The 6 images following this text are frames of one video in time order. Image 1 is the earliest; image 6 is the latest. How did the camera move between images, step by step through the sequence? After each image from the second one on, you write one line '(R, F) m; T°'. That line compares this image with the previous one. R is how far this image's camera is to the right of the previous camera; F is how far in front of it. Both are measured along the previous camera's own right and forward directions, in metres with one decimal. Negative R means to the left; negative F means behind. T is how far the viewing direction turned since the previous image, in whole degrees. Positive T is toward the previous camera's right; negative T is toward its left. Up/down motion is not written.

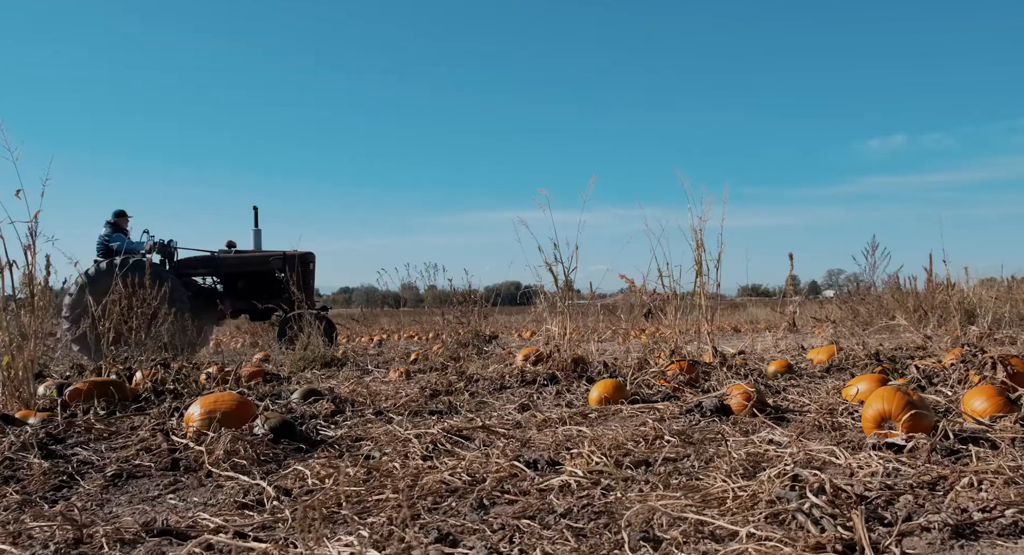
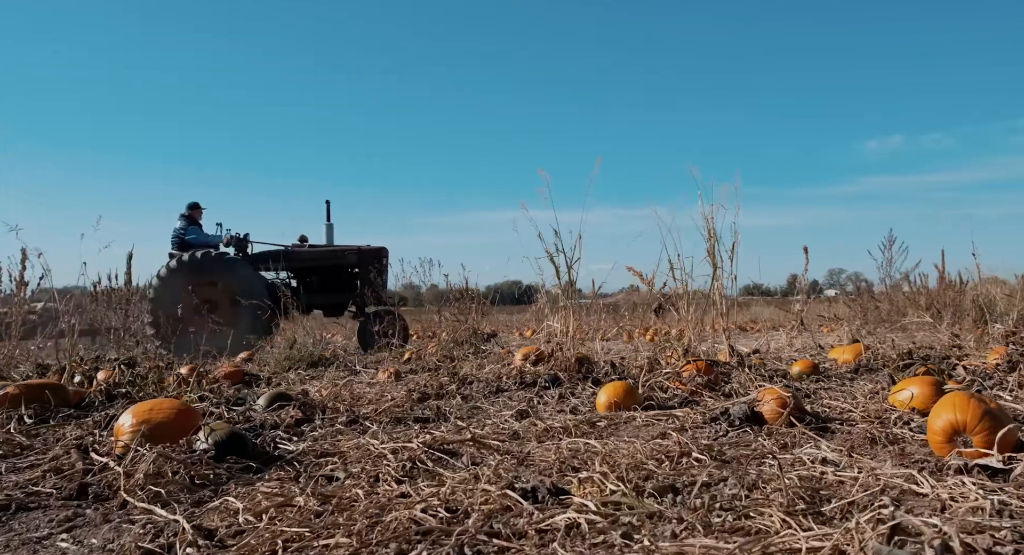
(0.0, +0.6) m; 0°
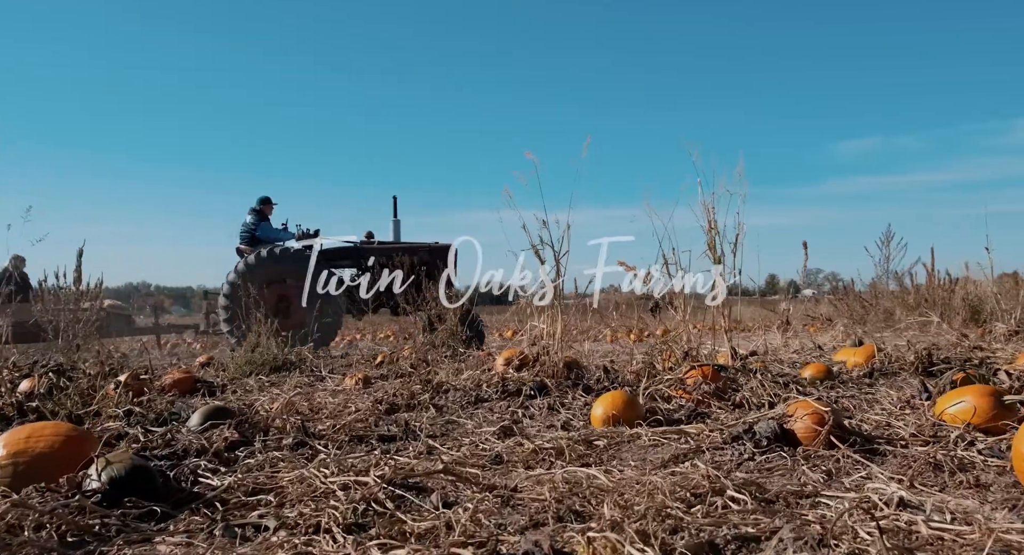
(0.0, +0.7) m; +1°
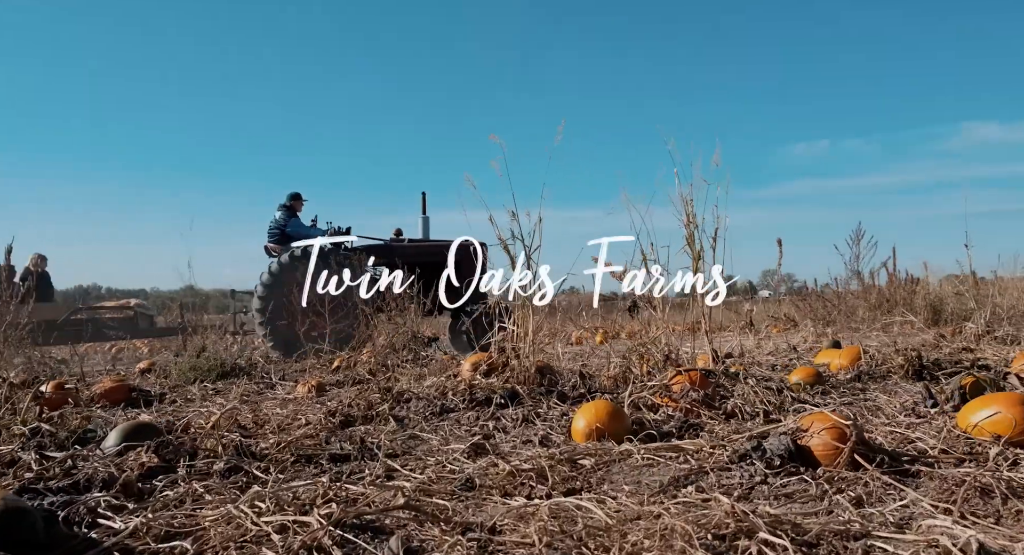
(0.0, +0.5) m; +3°
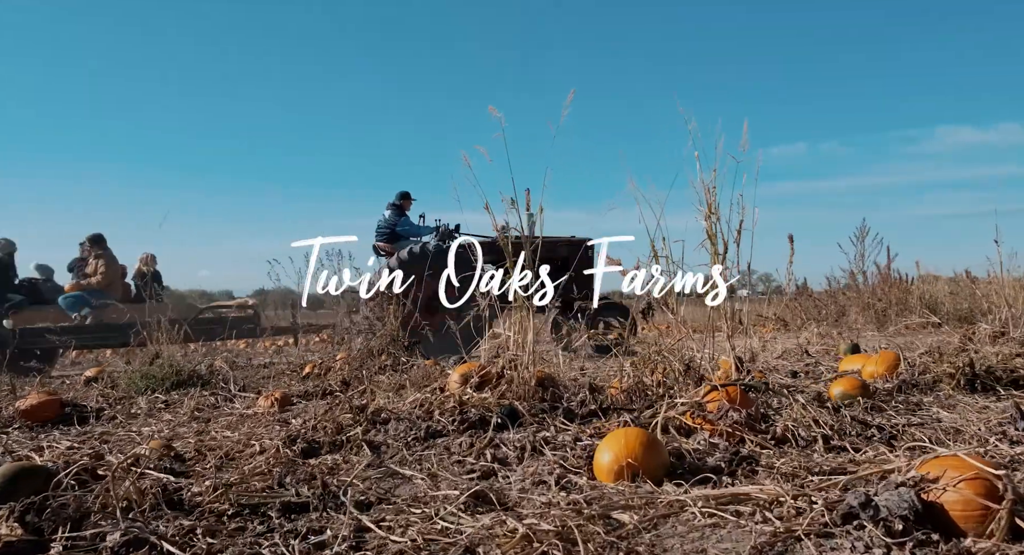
(-0.1, +0.8) m; +1°
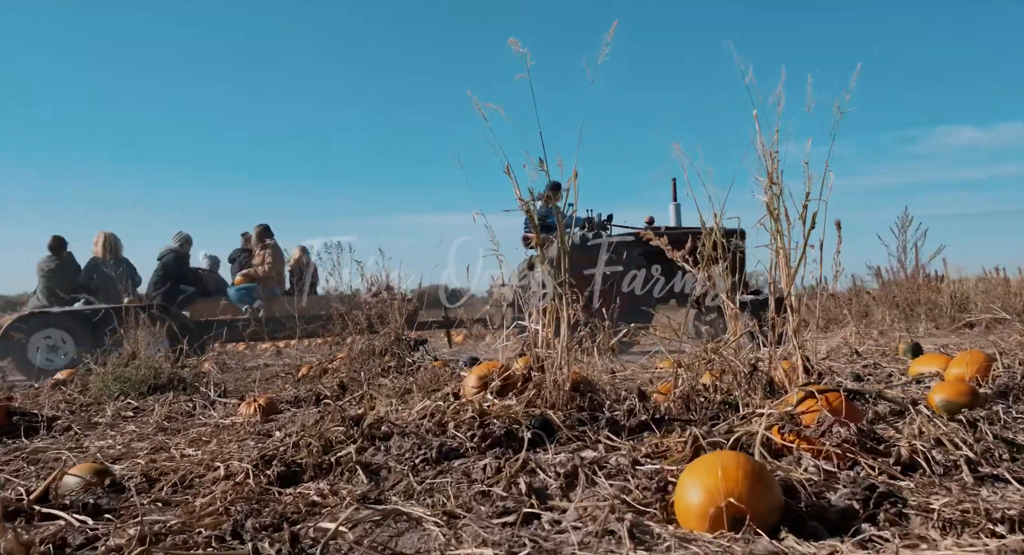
(-0.1, +0.8) m; 0°
